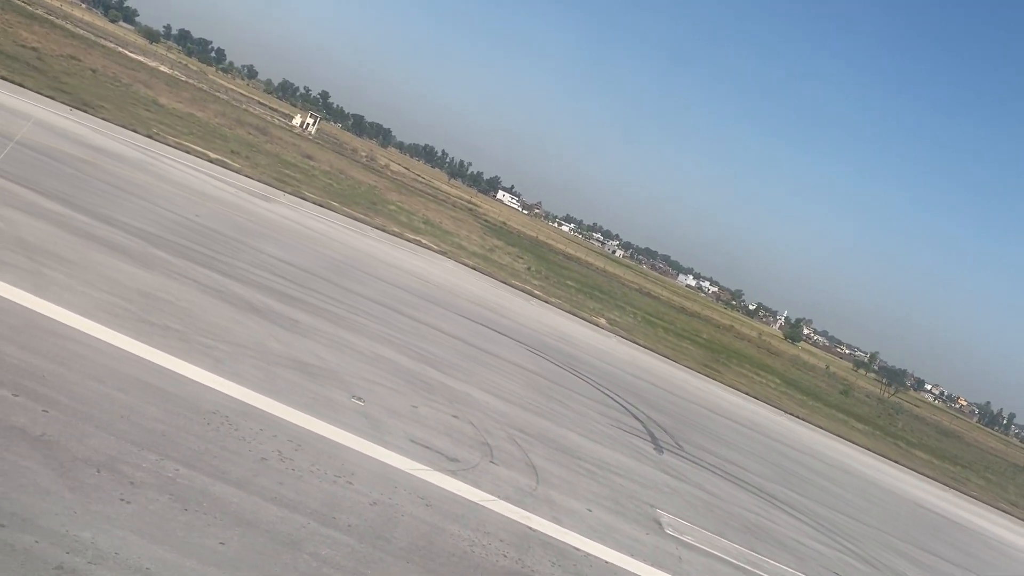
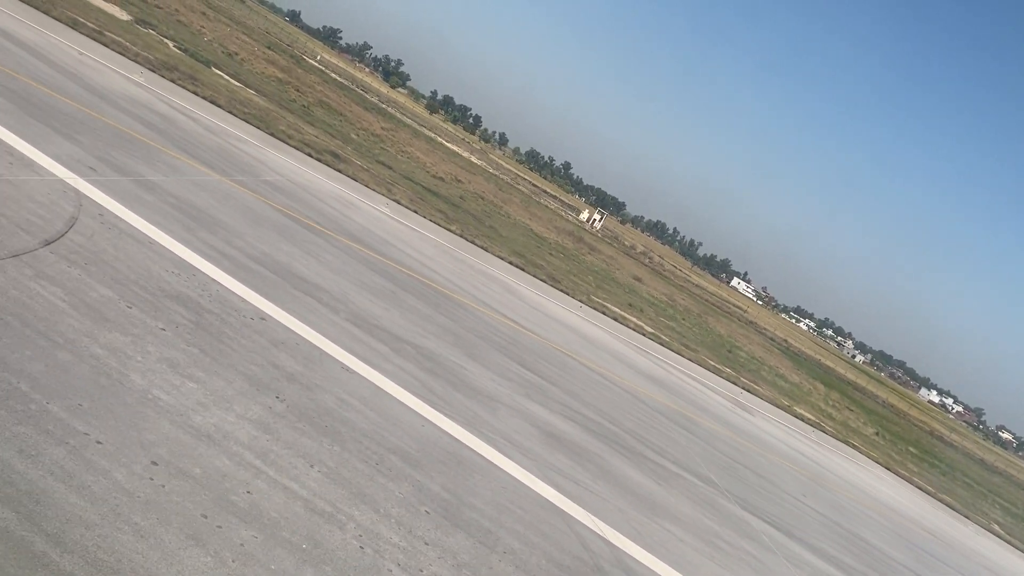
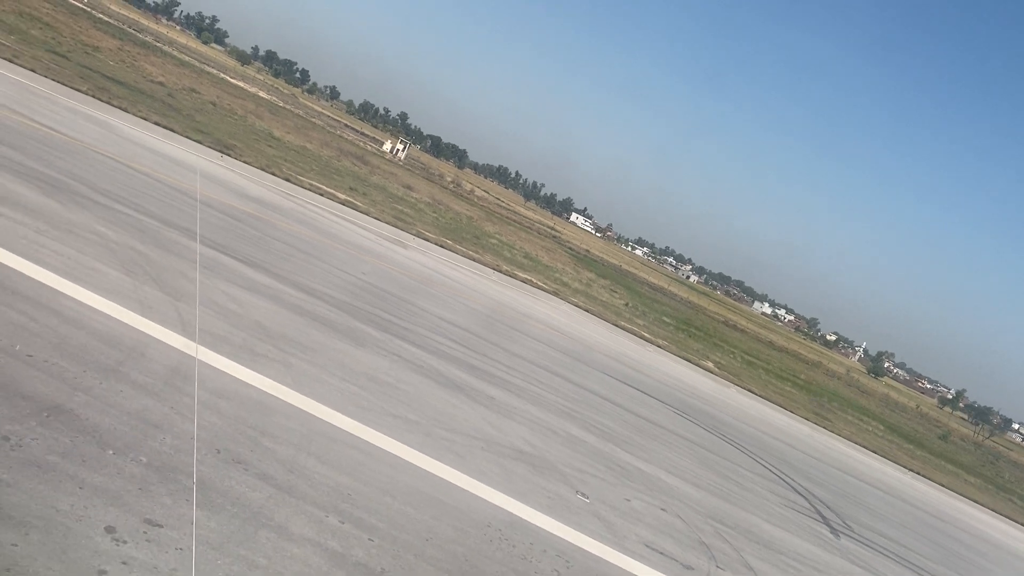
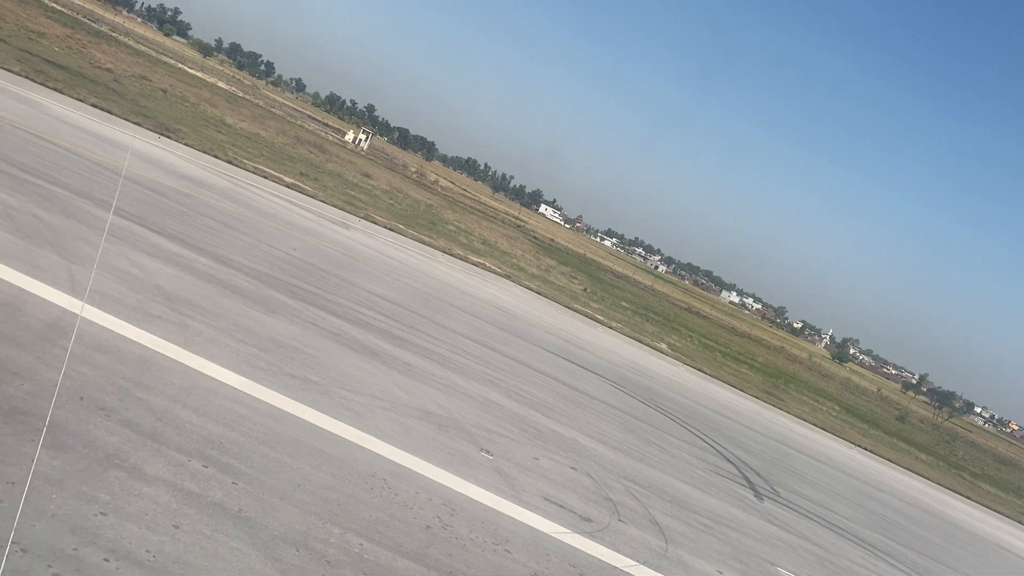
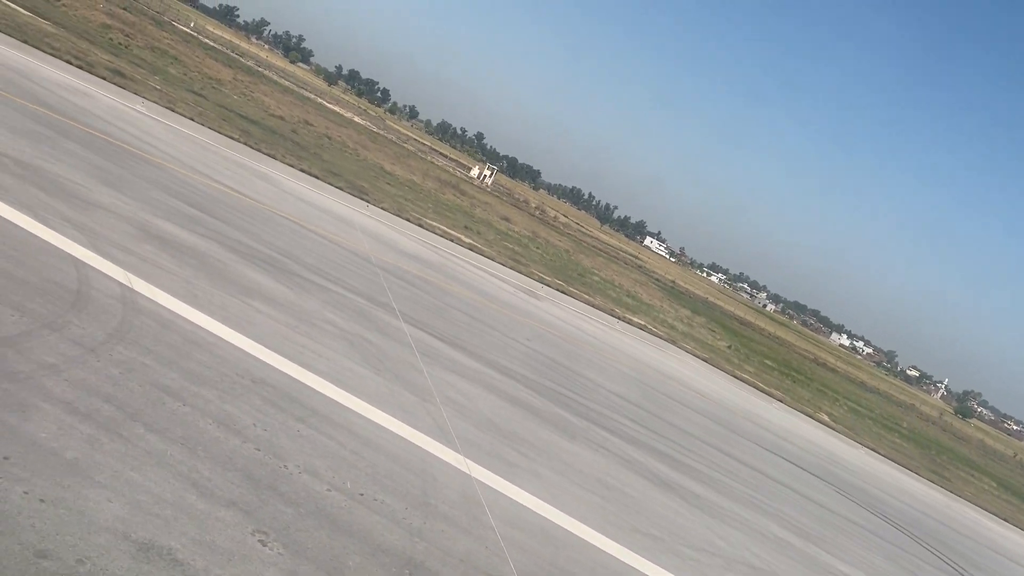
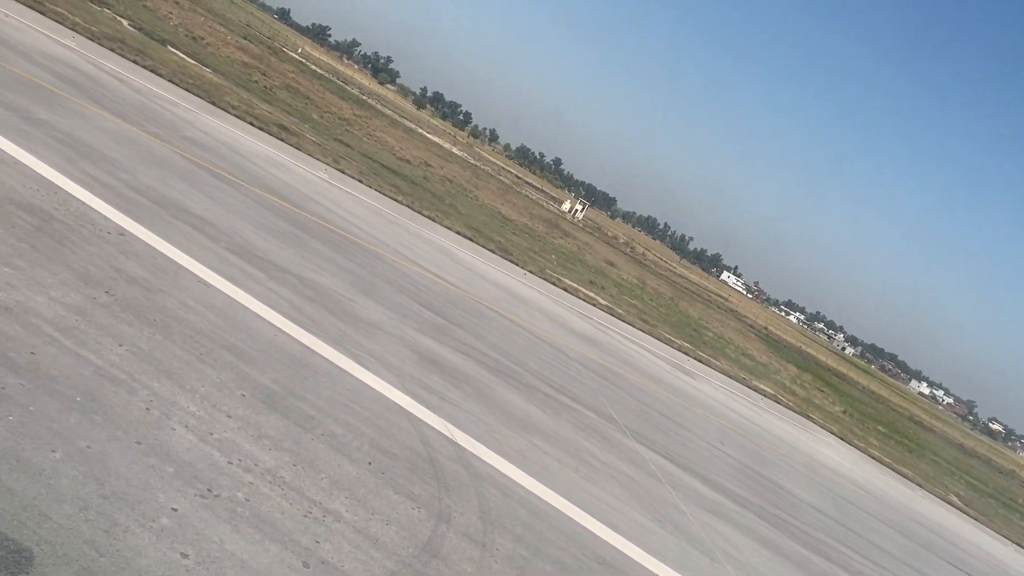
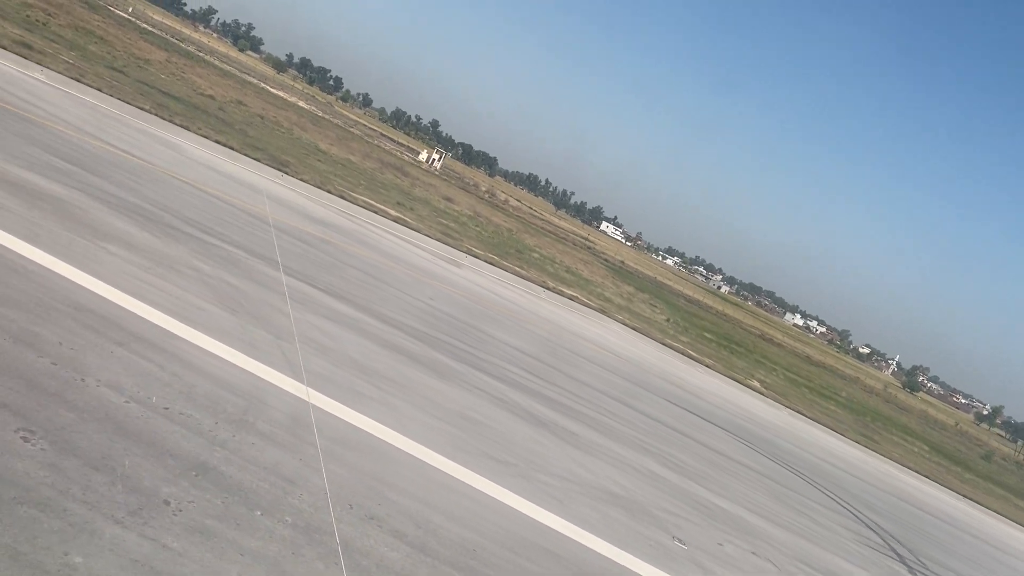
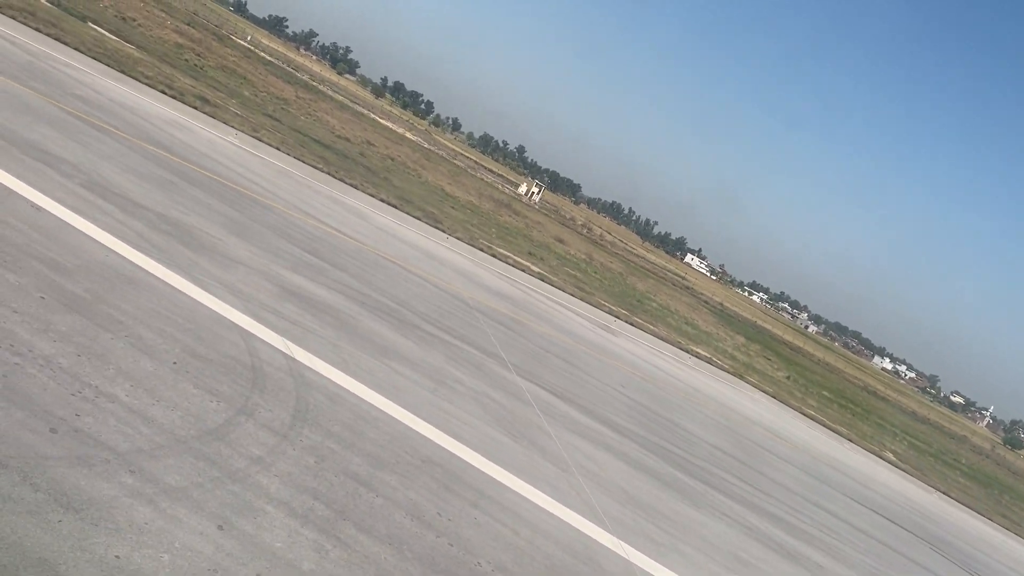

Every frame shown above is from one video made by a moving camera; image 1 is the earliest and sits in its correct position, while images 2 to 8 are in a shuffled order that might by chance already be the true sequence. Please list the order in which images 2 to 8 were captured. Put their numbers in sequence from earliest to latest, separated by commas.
4, 3, 7, 5, 8, 6, 2
